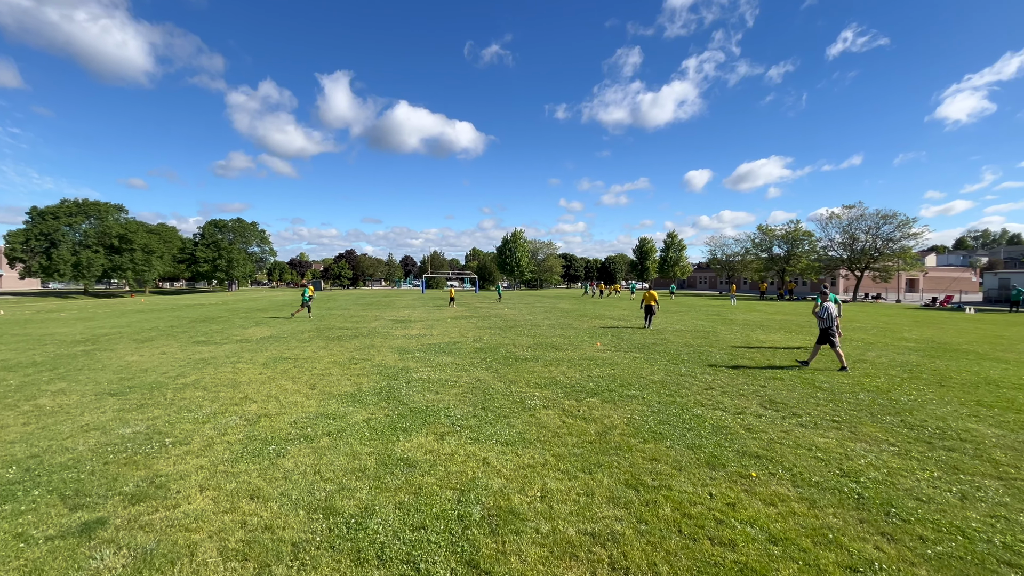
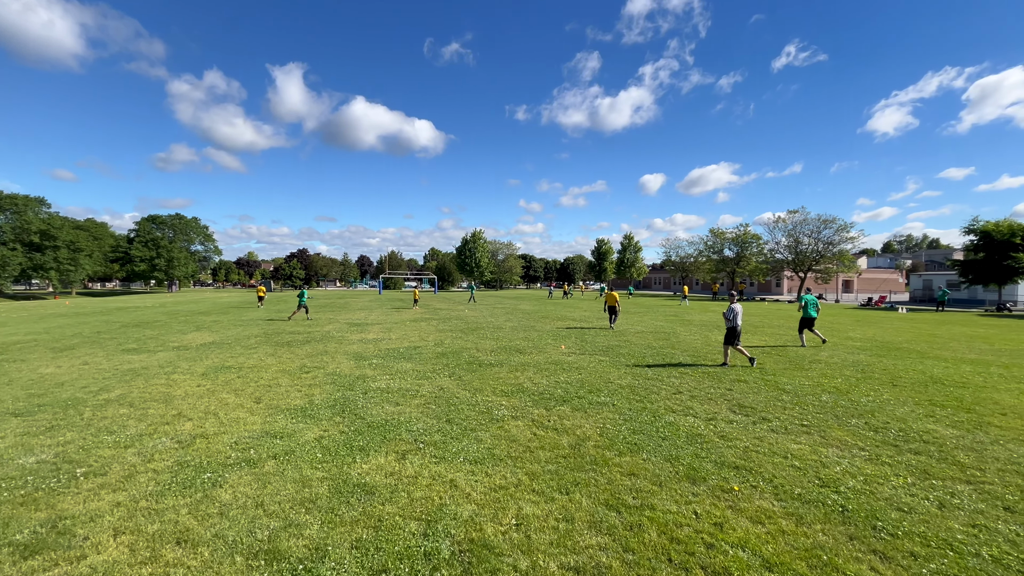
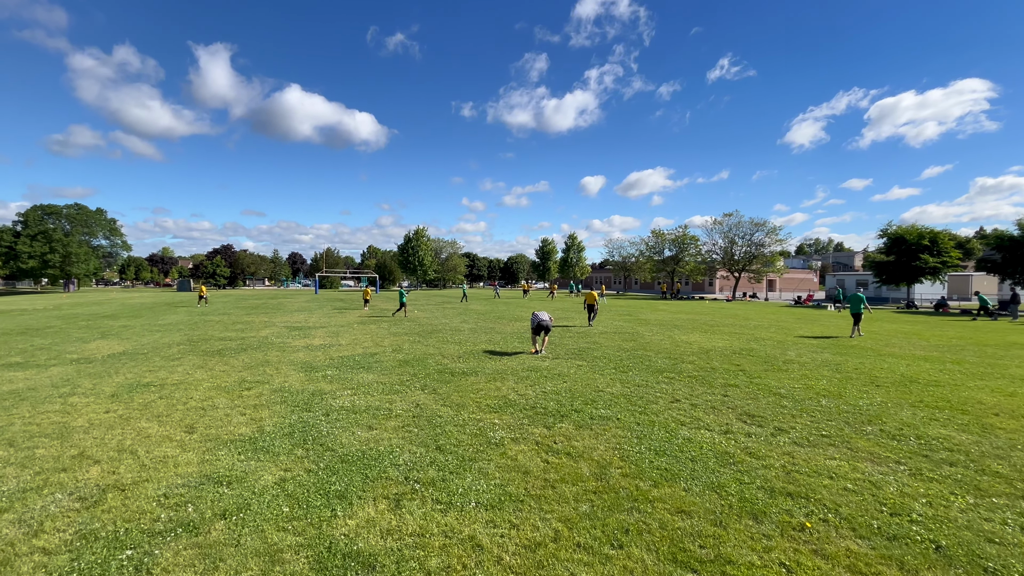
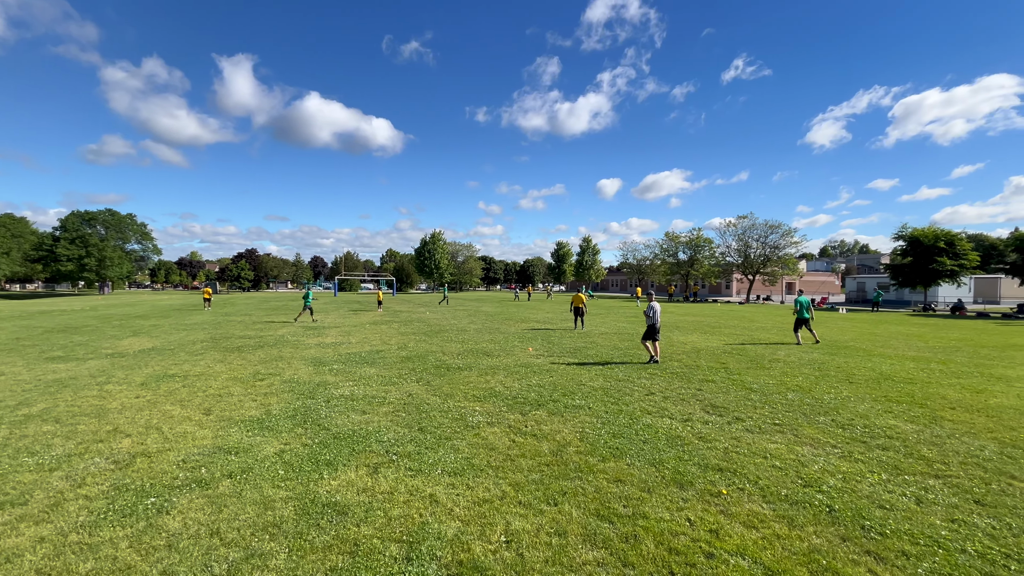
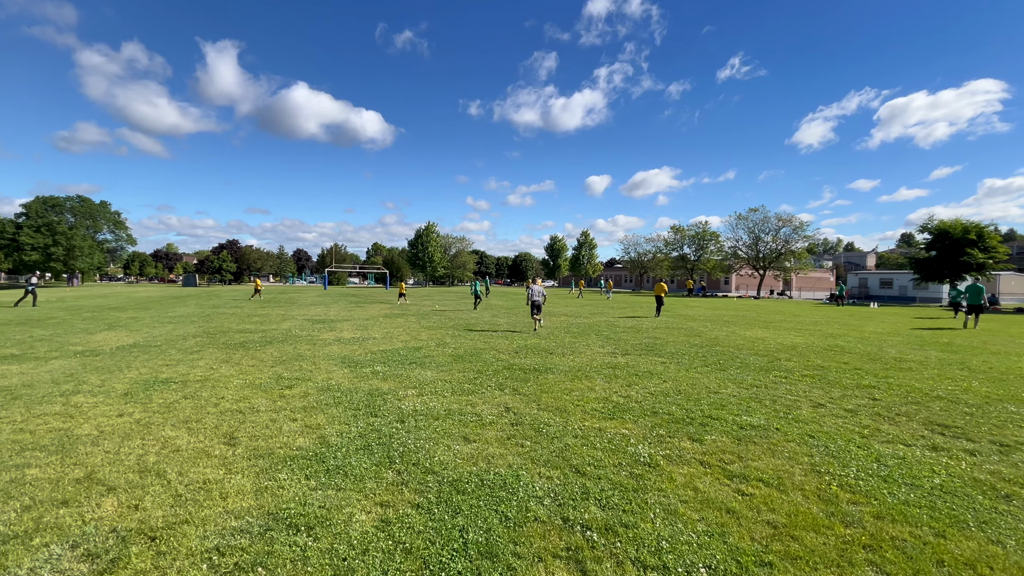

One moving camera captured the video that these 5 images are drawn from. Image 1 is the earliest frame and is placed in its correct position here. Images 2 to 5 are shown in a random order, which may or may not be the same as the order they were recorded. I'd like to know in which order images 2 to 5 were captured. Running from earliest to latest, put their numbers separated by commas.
2, 4, 3, 5
